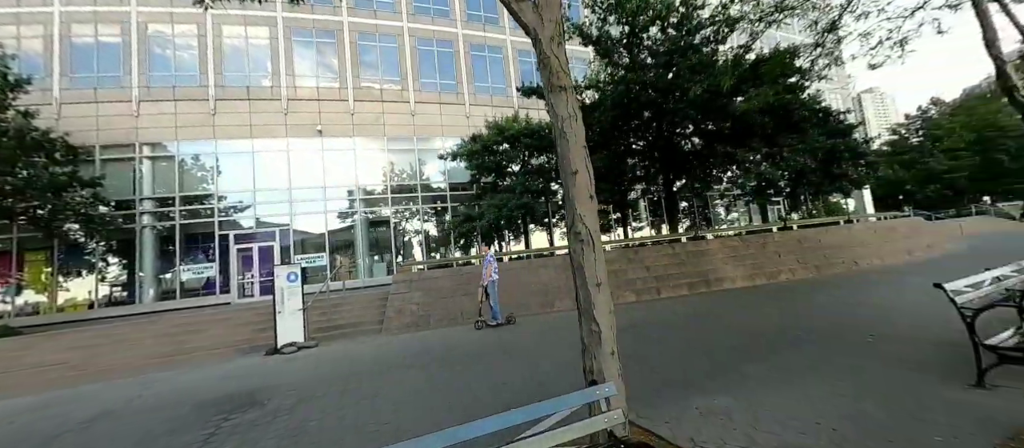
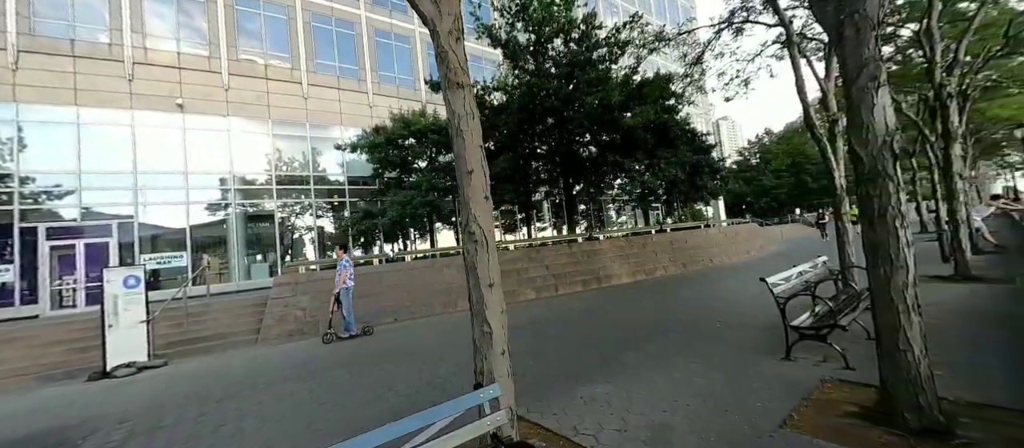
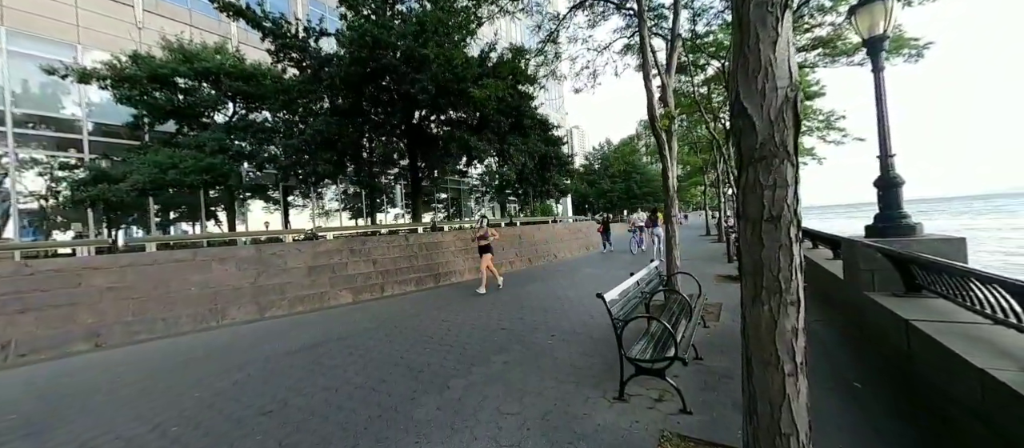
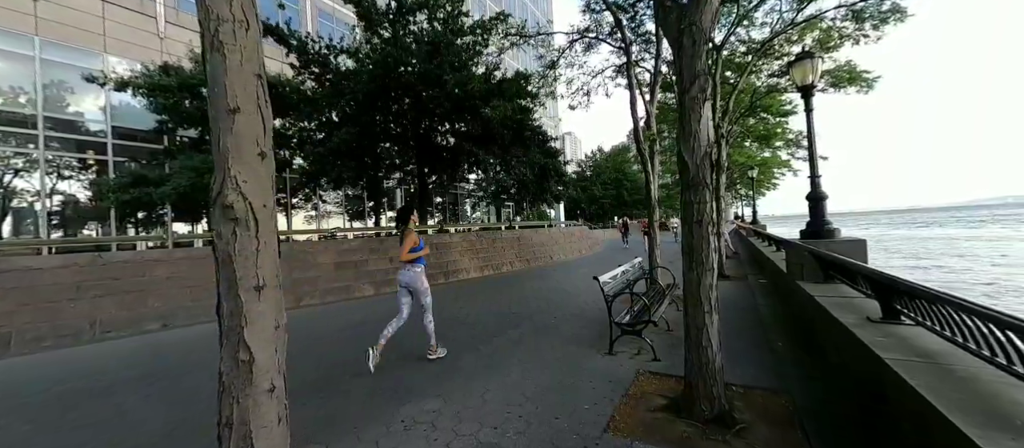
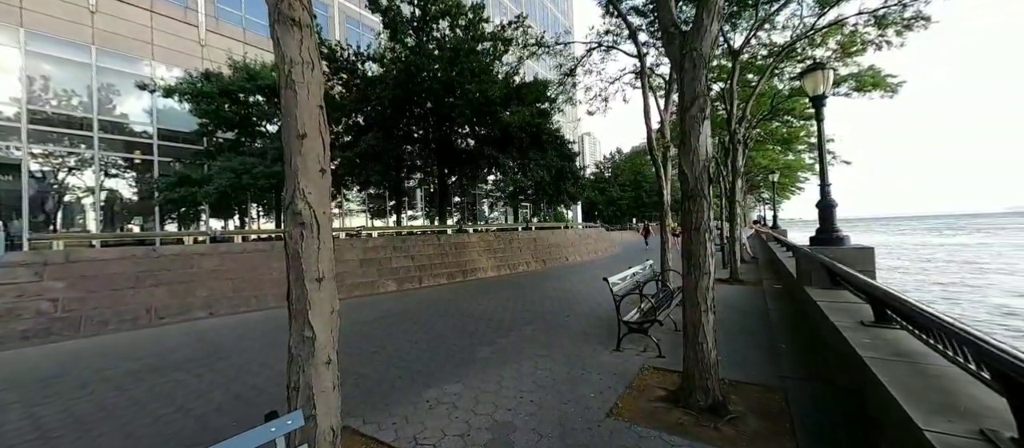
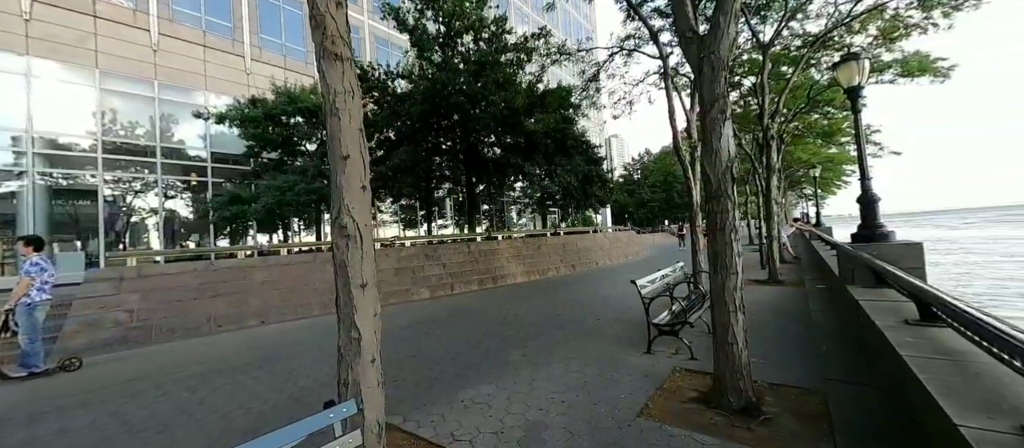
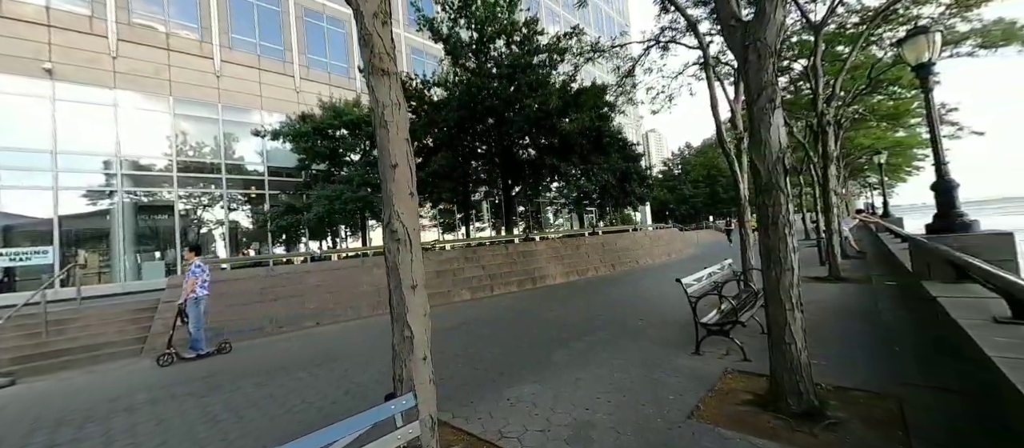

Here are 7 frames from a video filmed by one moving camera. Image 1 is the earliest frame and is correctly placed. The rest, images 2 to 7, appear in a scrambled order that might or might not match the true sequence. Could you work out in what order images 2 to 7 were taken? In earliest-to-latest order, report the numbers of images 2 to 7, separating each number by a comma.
2, 7, 6, 5, 4, 3
